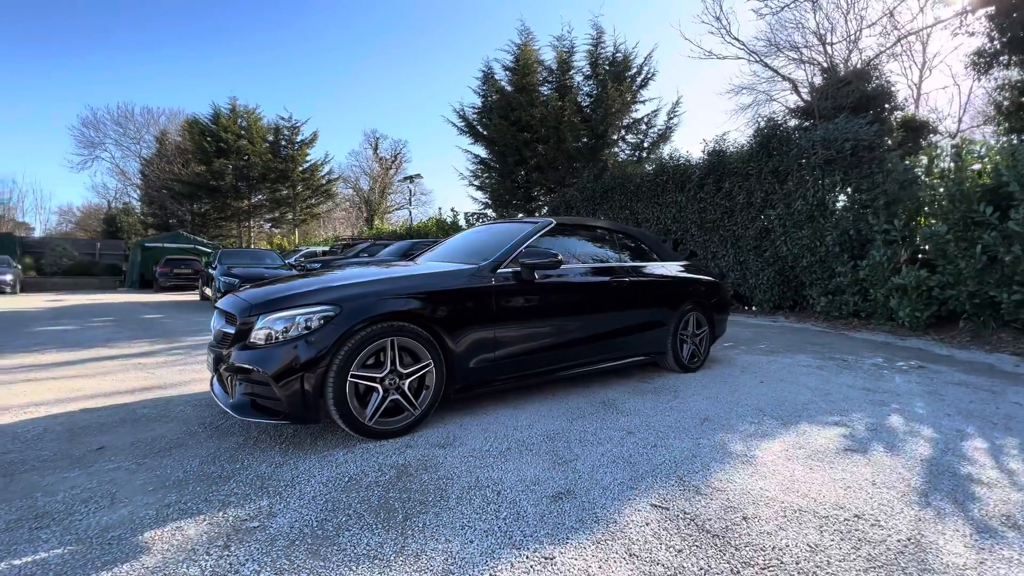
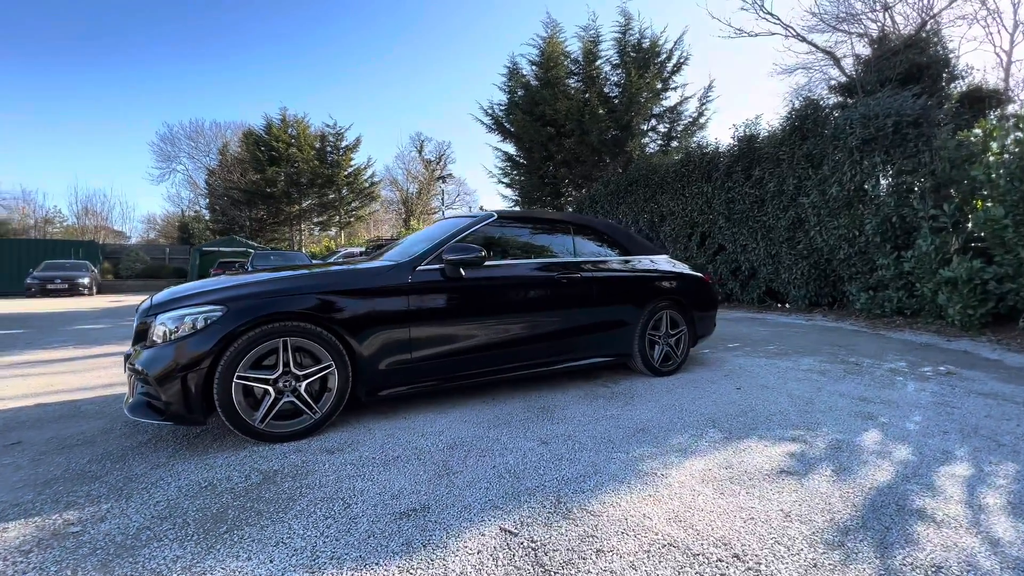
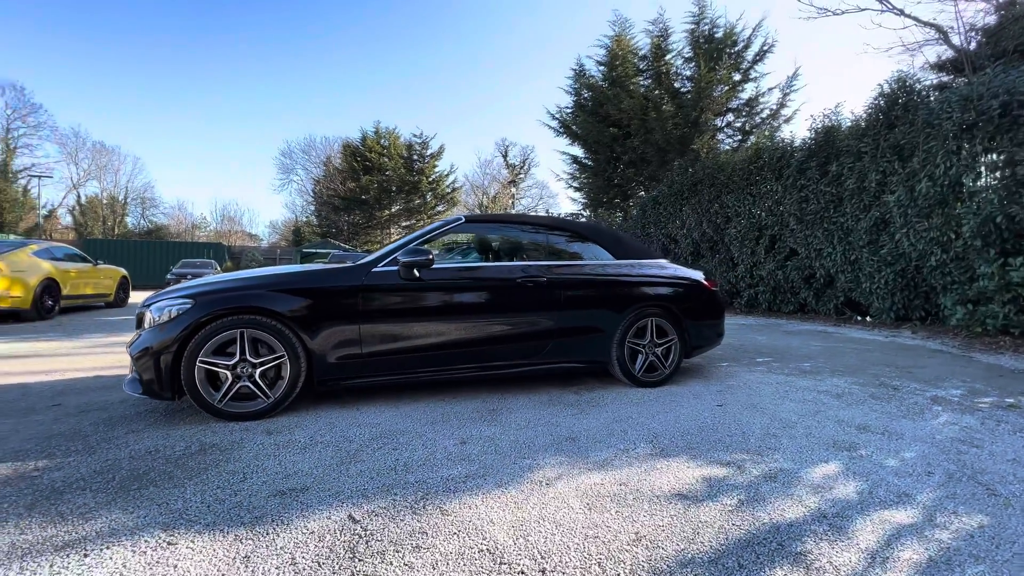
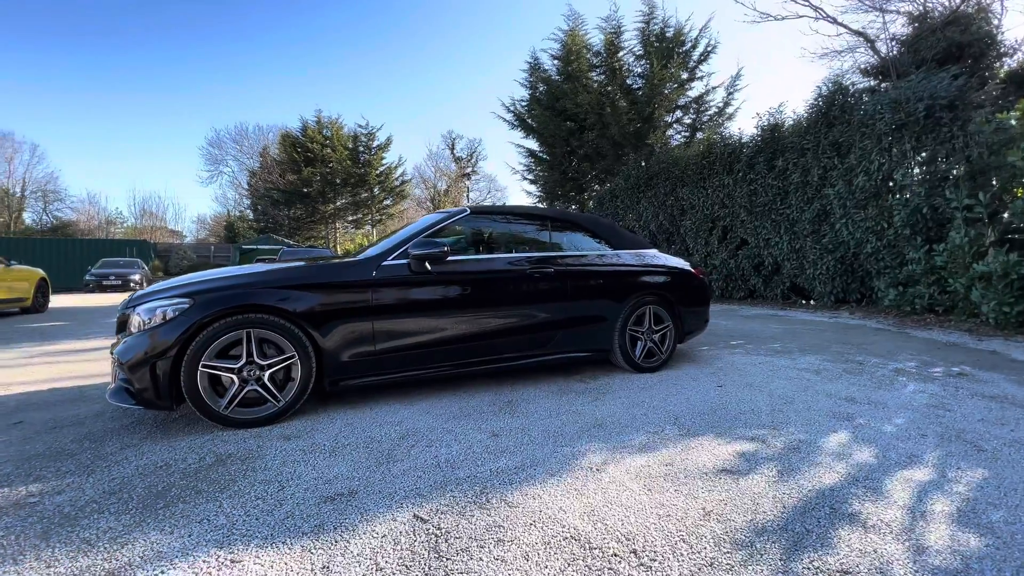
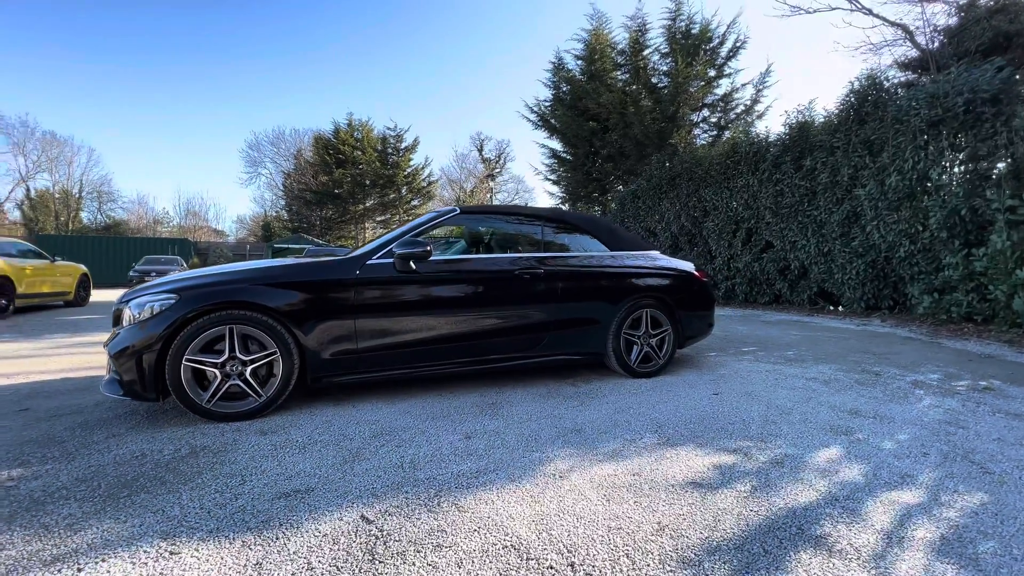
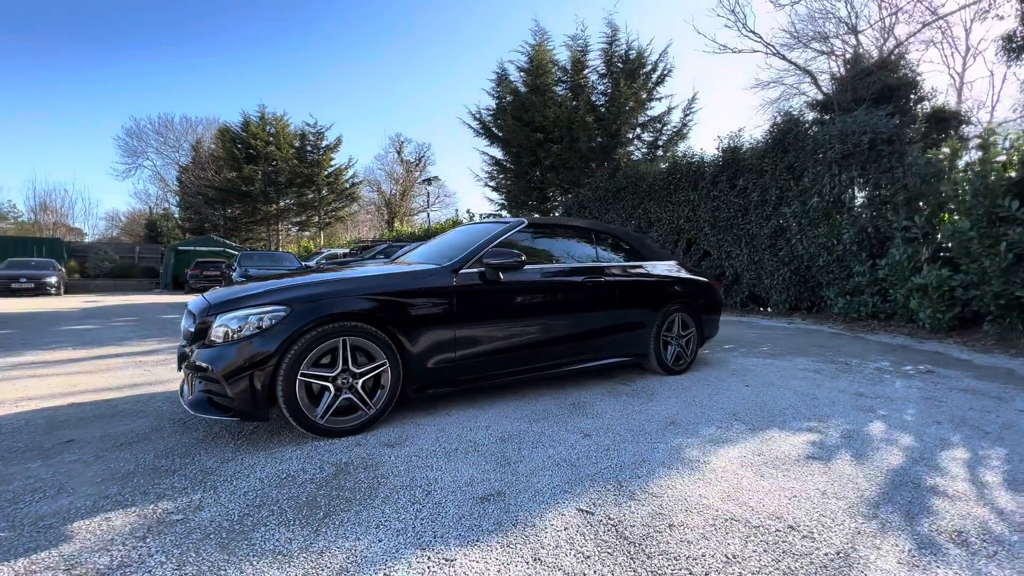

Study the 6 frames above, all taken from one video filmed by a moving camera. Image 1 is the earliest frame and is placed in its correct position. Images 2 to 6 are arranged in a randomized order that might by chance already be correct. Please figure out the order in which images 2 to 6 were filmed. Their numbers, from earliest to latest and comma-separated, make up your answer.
6, 2, 4, 5, 3
